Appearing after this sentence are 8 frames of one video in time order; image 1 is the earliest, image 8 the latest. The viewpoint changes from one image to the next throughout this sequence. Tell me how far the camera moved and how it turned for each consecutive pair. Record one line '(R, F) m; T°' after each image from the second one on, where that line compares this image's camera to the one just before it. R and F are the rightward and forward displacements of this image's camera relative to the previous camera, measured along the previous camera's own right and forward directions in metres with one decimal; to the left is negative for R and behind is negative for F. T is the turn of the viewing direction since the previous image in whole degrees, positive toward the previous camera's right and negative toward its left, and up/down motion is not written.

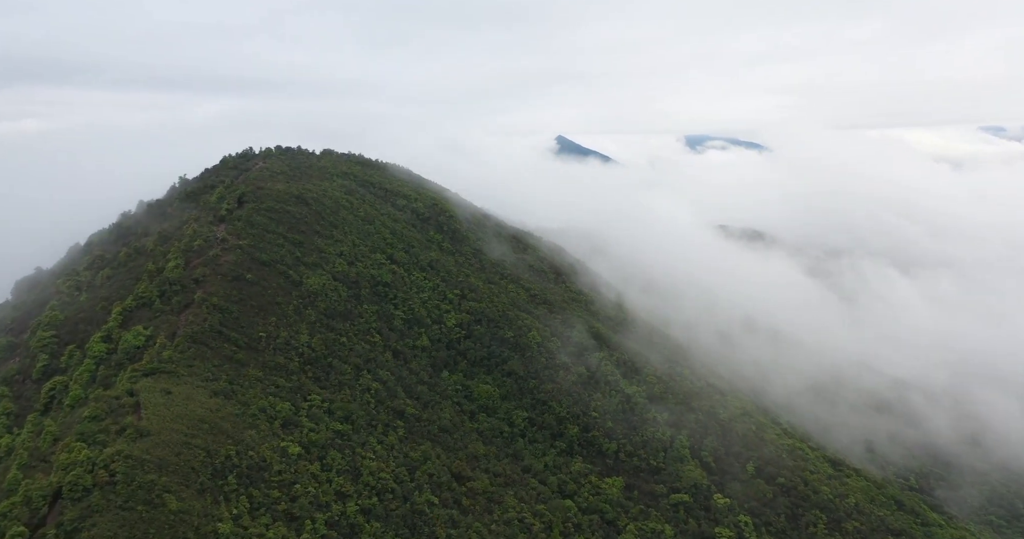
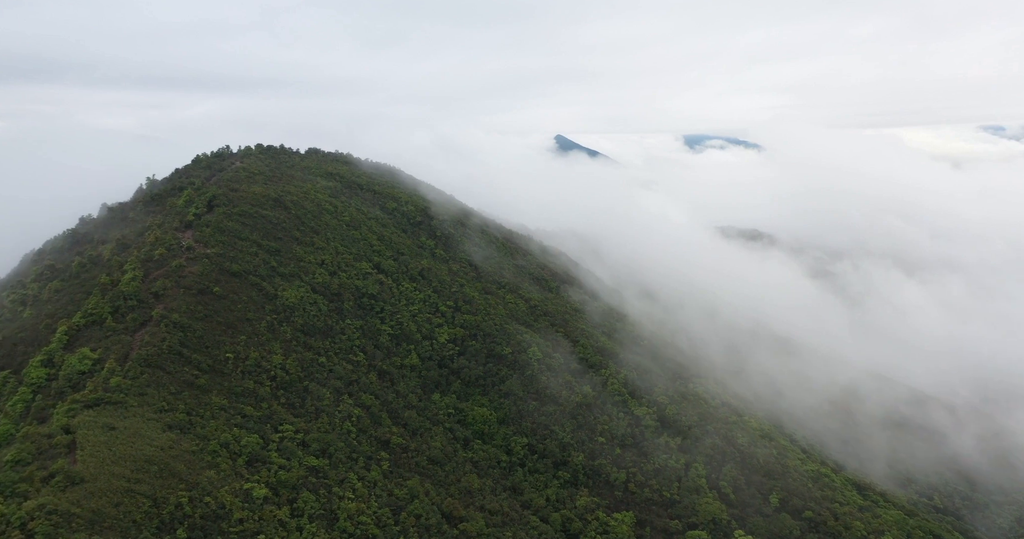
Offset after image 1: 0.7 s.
(+0.1, +5.3) m; 0°
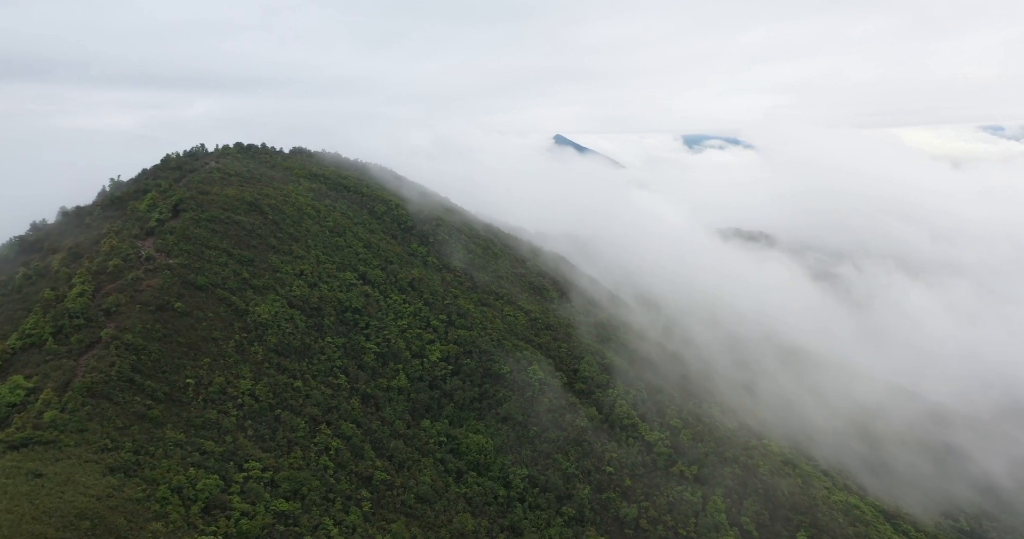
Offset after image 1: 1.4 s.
(+0.1, +5.1) m; 0°
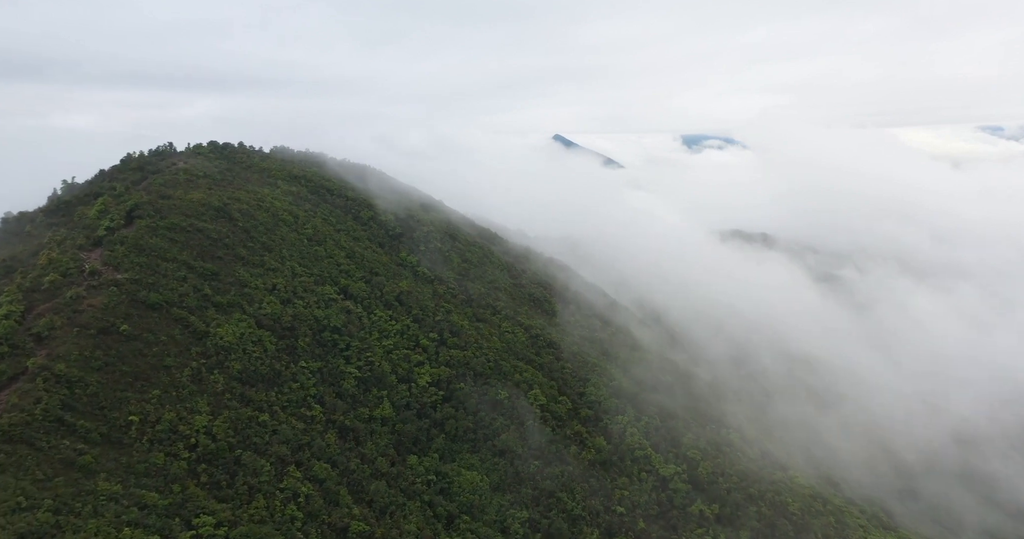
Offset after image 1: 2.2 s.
(+0.1, +5.4) m; 0°
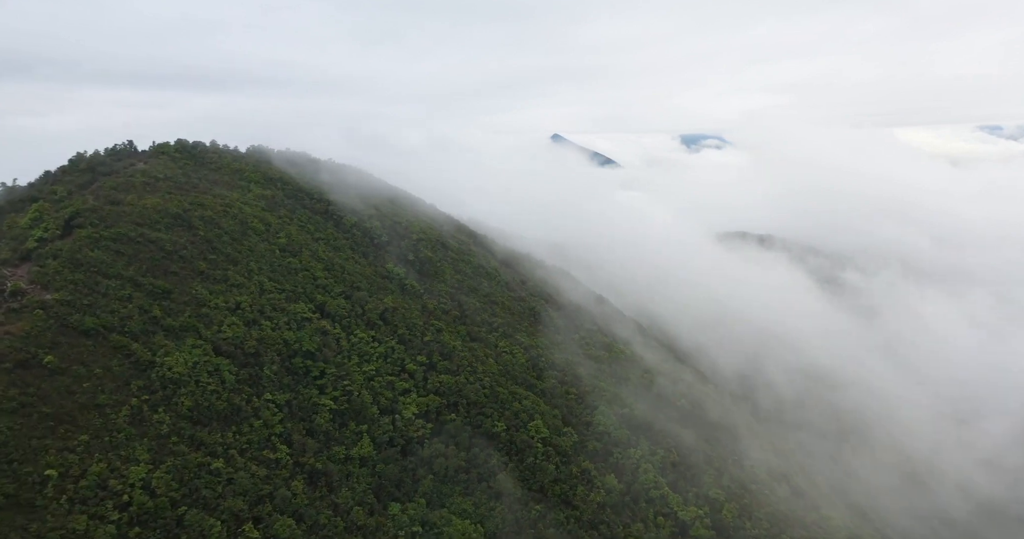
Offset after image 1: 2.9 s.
(+0.1, +5.5) m; 0°
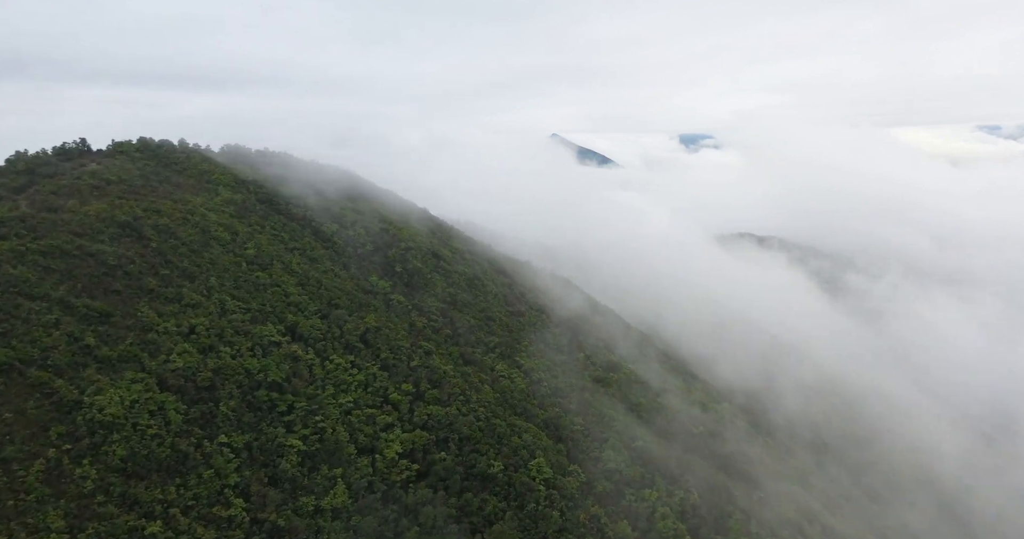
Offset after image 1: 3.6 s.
(+0.1, +5.2) m; 0°
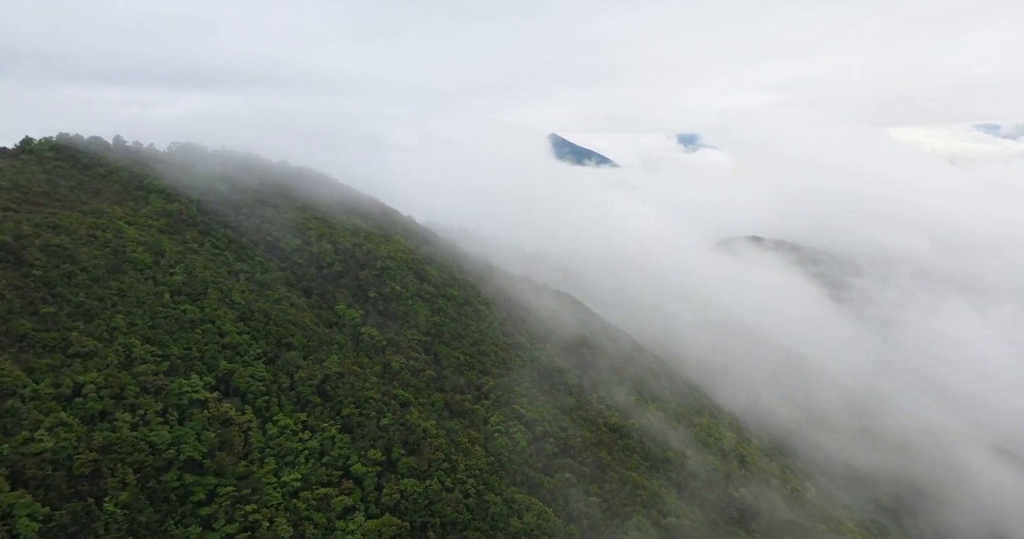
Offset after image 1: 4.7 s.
(+0.1, +8.4) m; 0°
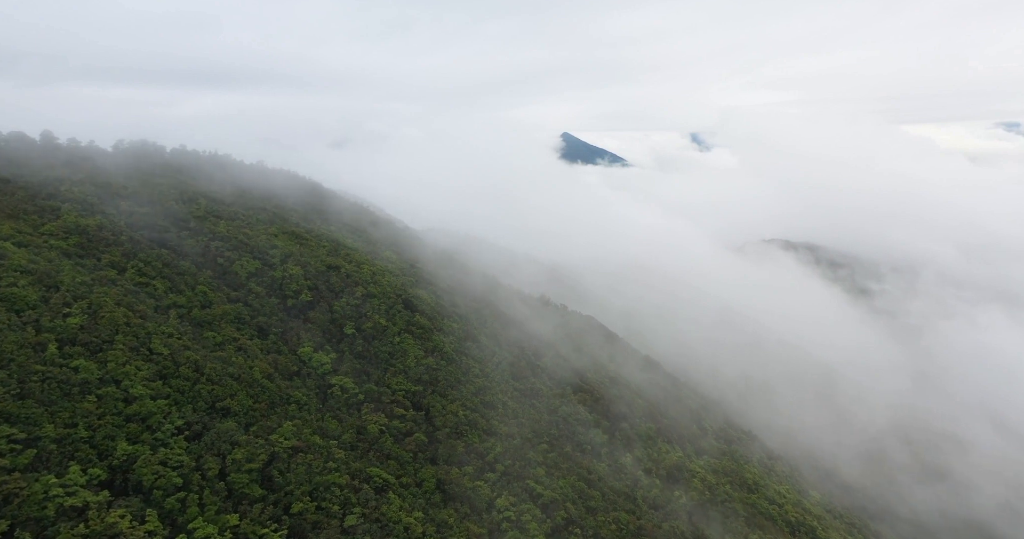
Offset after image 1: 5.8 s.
(-0.1, +8.3) m; -1°
